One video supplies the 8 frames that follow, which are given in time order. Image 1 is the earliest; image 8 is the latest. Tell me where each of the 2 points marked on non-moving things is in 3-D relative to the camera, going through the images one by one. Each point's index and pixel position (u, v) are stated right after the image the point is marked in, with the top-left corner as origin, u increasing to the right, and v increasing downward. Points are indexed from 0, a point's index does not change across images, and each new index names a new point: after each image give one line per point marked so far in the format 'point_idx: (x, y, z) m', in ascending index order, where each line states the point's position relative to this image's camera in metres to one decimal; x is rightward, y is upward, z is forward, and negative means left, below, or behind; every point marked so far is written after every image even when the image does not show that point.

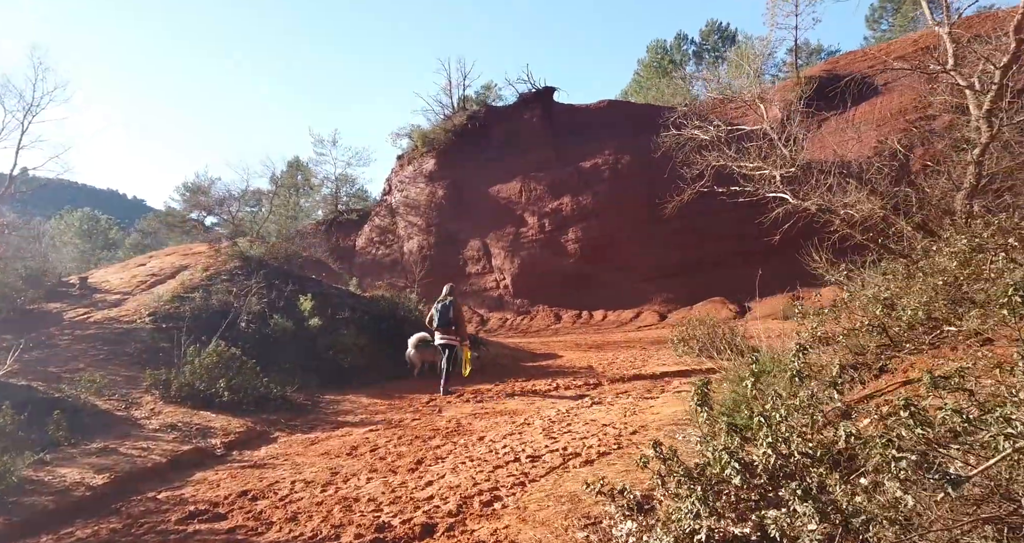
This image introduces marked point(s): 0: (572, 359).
0: (+1.2, -1.6, +11.9) m
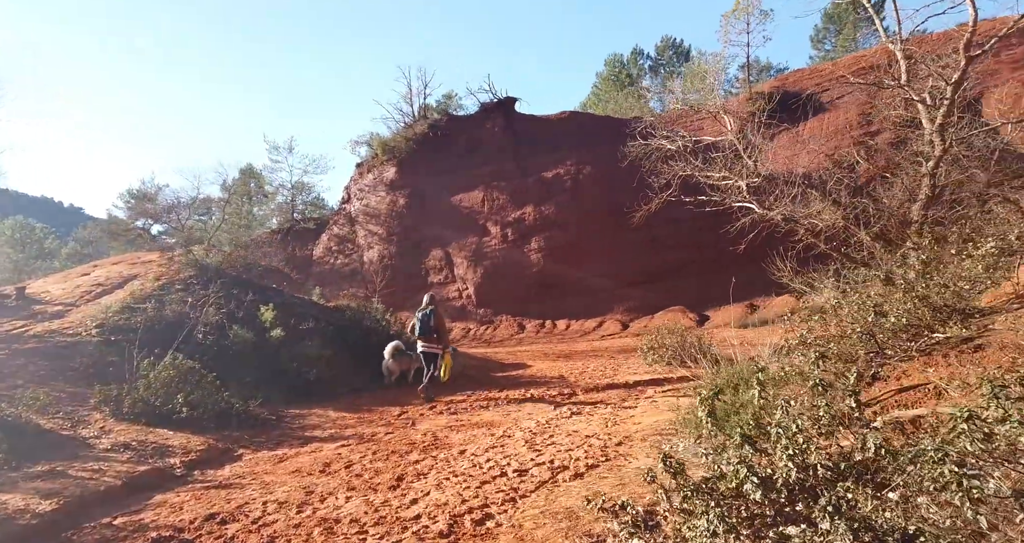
0: (+0.6, -1.7, +11.8) m
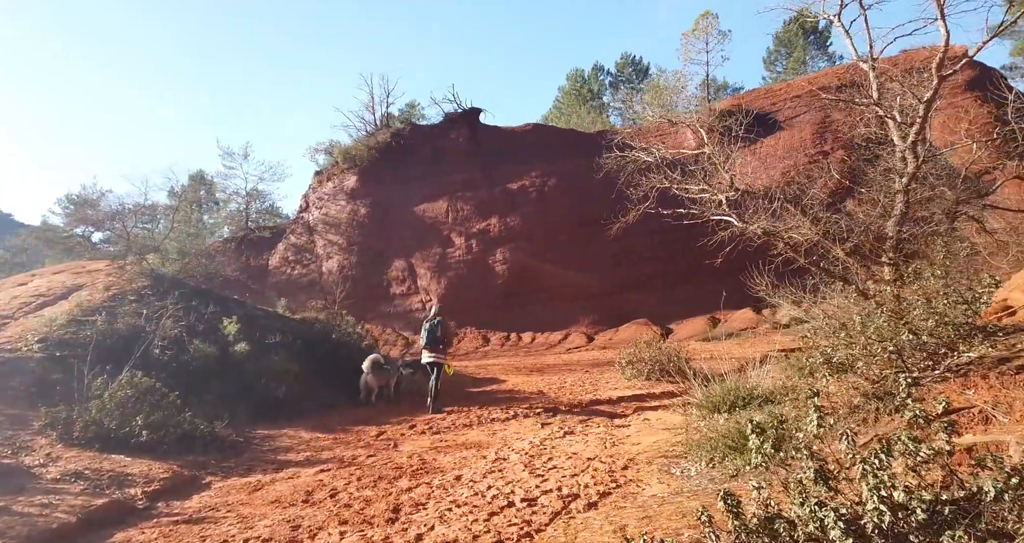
0: (+0.1, -2.0, +11.5) m
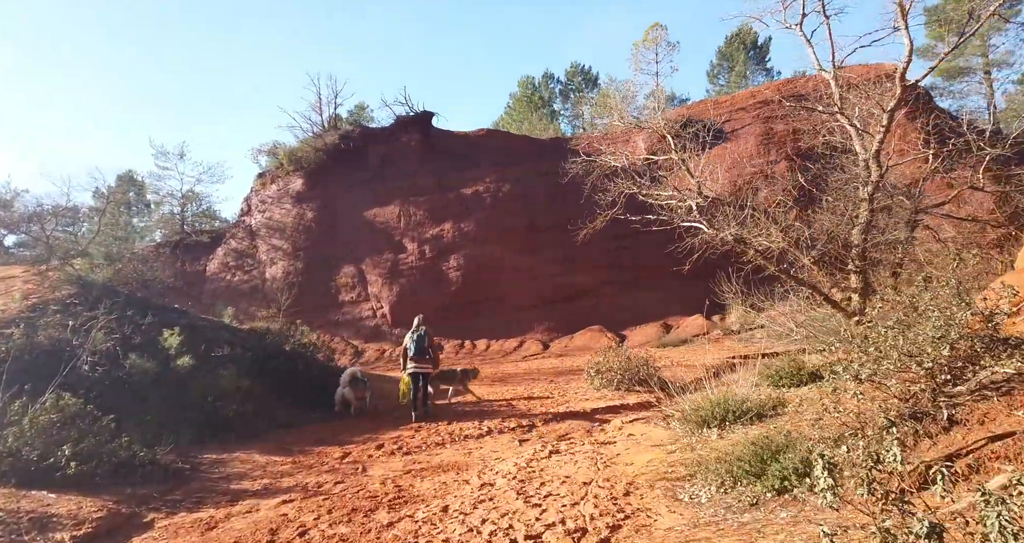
0: (-0.5, -2.1, +11.0) m
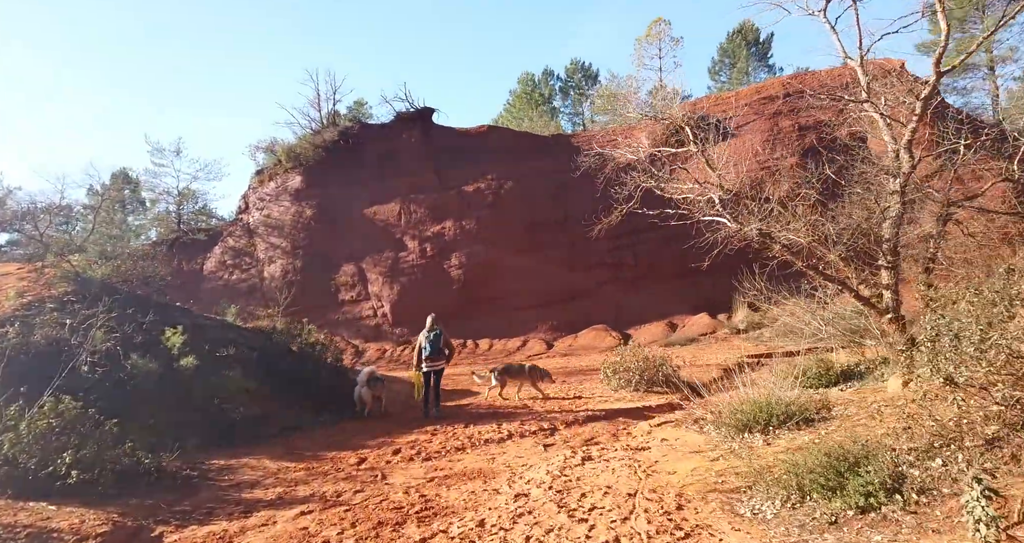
0: (-0.3, -2.0, +10.6) m
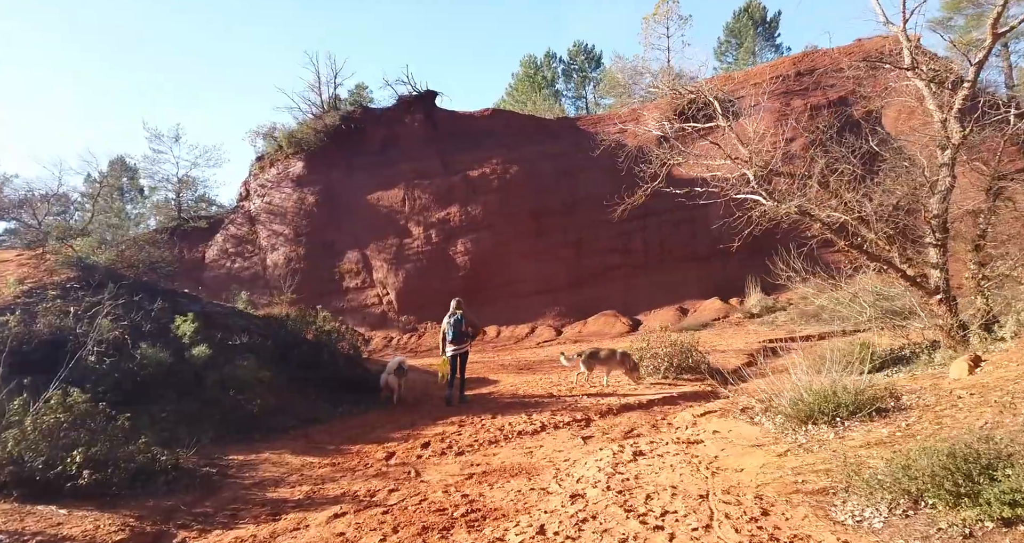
0: (0.0, -1.8, +10.3) m
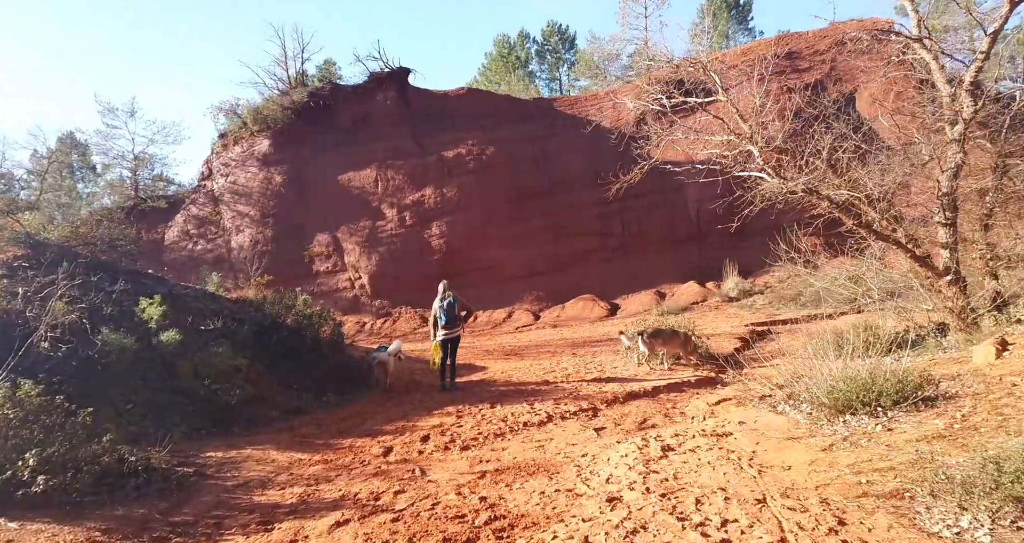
0: (-0.1, -1.5, +9.8) m
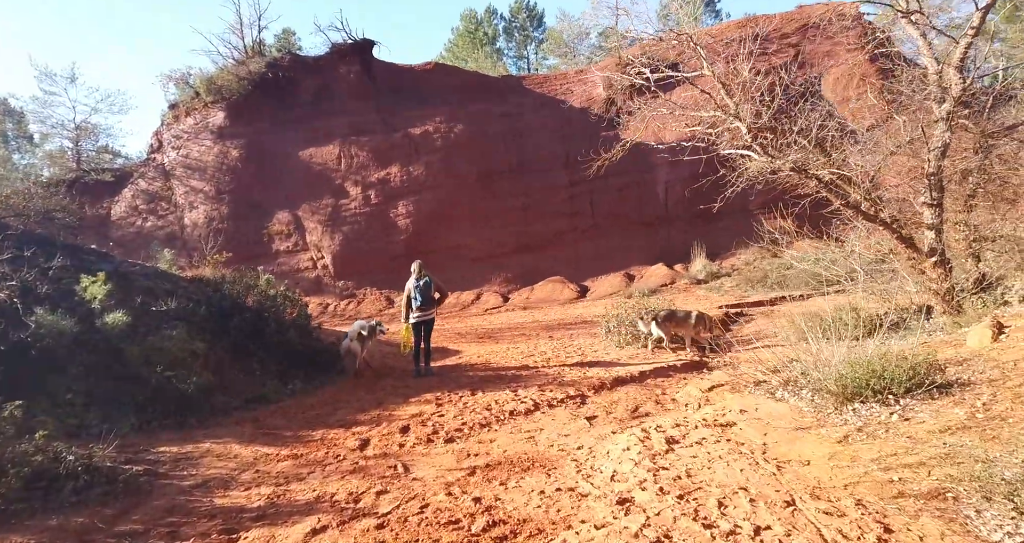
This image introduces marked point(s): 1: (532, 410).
0: (-0.5, -1.2, +9.4) m
1: (+0.2, -1.2, +5.5) m
